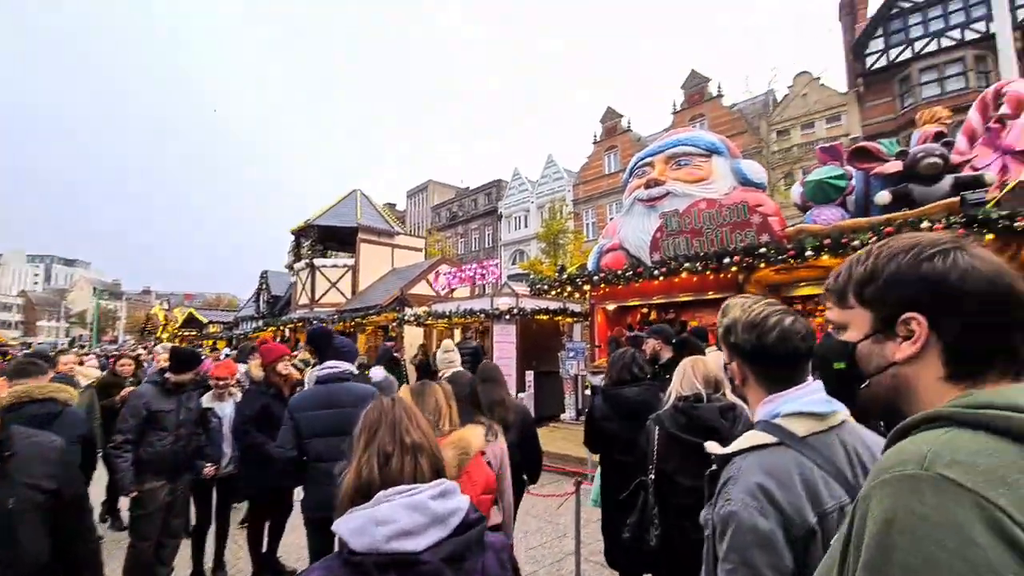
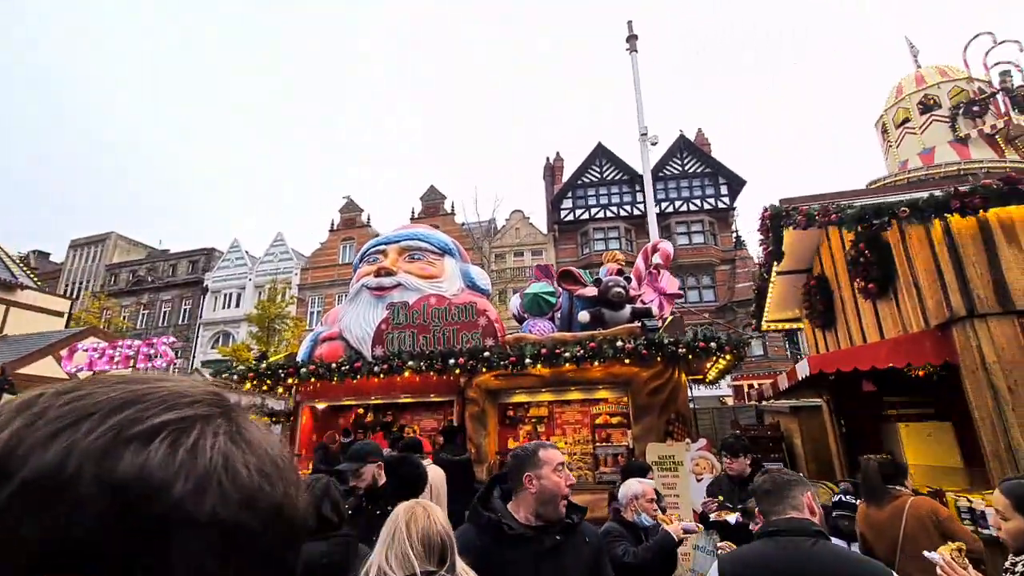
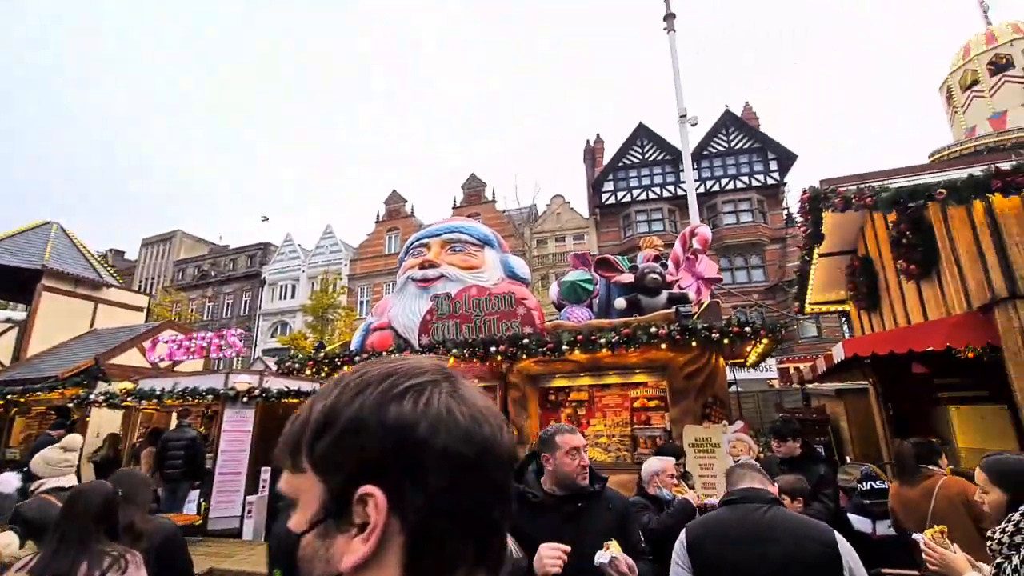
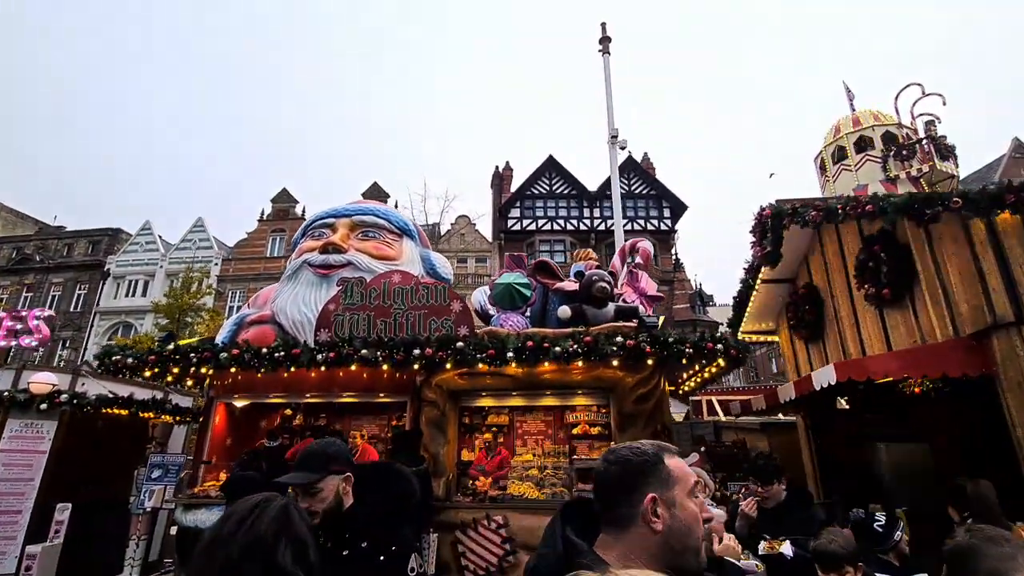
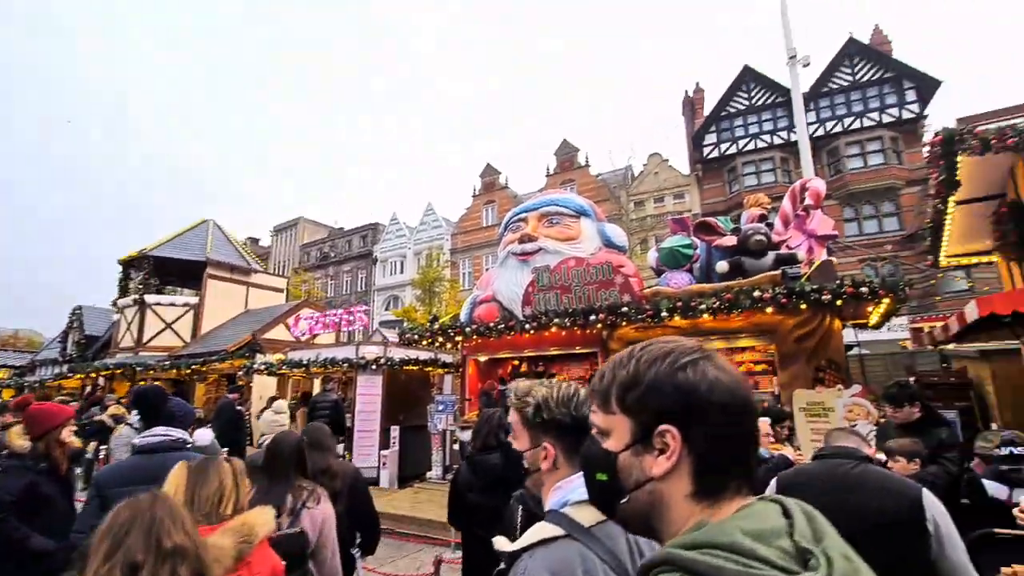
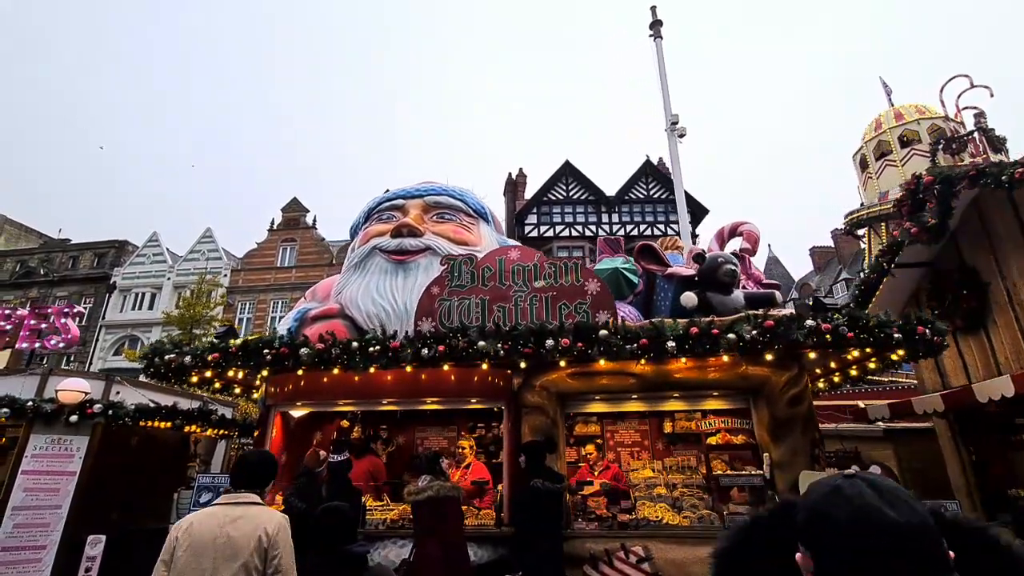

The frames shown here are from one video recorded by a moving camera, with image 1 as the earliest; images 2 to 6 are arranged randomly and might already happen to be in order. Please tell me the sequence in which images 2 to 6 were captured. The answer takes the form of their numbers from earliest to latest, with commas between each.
5, 3, 2, 4, 6
